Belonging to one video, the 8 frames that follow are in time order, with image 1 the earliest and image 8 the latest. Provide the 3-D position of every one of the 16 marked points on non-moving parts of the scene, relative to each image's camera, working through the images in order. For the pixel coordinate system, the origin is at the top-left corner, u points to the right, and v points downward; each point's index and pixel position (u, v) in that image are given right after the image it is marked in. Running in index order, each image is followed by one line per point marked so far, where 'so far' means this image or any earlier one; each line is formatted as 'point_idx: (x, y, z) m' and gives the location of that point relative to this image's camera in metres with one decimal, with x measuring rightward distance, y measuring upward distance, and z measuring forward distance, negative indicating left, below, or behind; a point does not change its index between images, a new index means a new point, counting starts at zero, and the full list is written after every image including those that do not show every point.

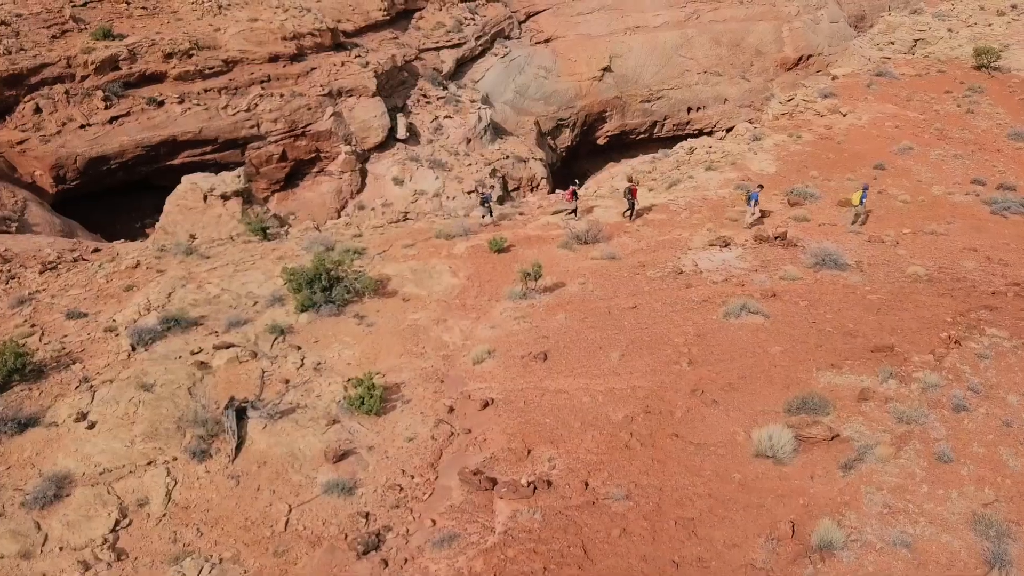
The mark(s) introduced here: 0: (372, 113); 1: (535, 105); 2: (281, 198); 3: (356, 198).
0: (-2.1, +2.6, +14.5) m
1: (+0.5, +3.6, +19.0) m
2: (-3.4, +1.3, +14.0) m
3: (-2.4, +1.4, +14.4) m
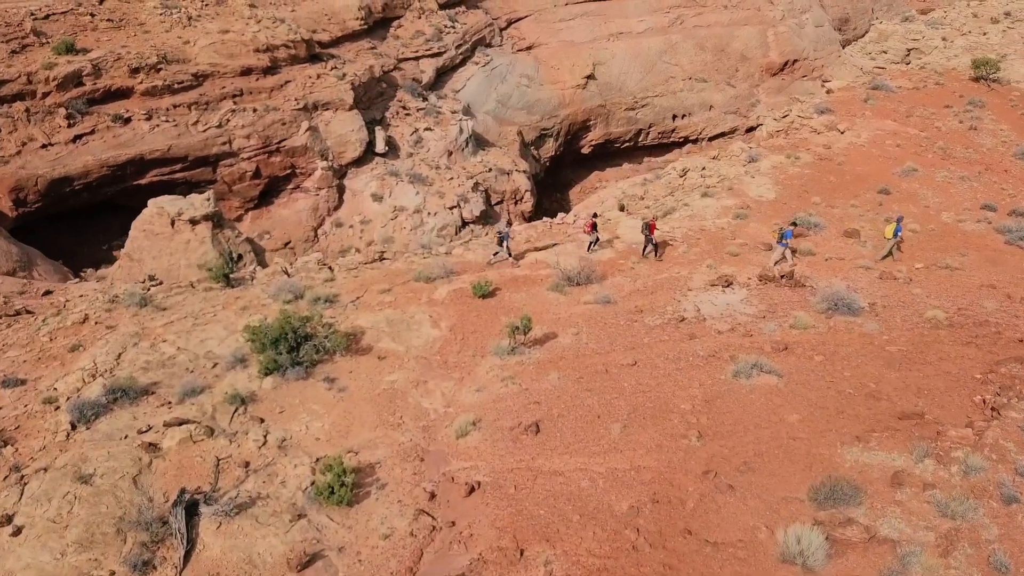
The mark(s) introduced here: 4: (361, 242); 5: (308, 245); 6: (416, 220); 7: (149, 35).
0: (-2.4, +2.3, +14.0) m
1: (+0.1, +3.4, +18.6) m
2: (-3.6, +1.0, +13.5) m
3: (-2.6, +1.1, +13.9) m
4: (-2.1, +0.6, +13.6) m
5: (-2.9, +0.6, +13.5) m
6: (-1.4, +1.0, +13.7) m
7: (-5.0, +3.5, +13.2) m
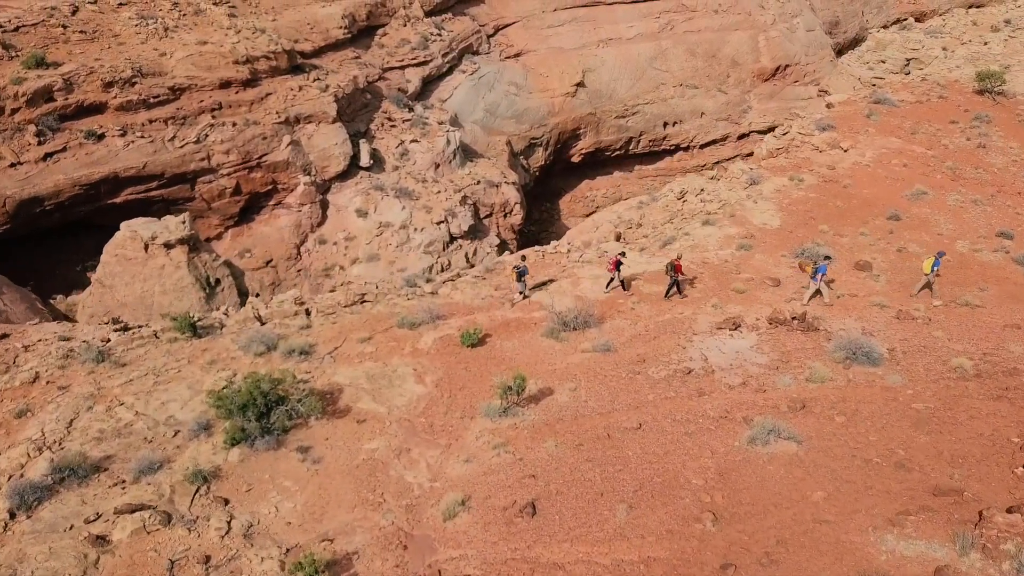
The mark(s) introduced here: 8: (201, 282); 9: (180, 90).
0: (-2.6, +2.1, +13.6) m
1: (-0.1, +3.1, +18.2) m
2: (-3.8, +0.7, +13.1) m
3: (-2.7, +0.8, +13.5) m
4: (-2.3, +0.4, +13.2) m
5: (-3.0, +0.3, +13.1) m
6: (-1.5, +0.7, +13.2) m
7: (-5.2, +3.2, +12.8) m
8: (-3.3, 0.0, +10.1) m
9: (-4.3, +2.6, +12.5) m
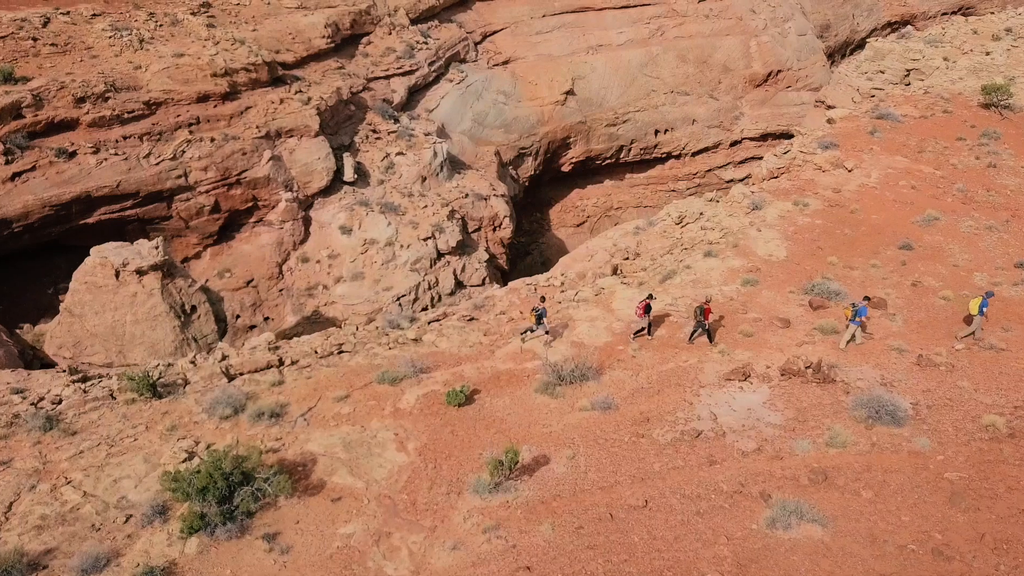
0: (-2.7, +1.8, +13.1) m
1: (-0.3, +2.9, +17.8) m
2: (-3.9, +0.5, +12.6) m
3: (-2.9, +0.5, +13.0) m
4: (-2.4, +0.1, +12.8) m
5: (-3.2, +0.1, +12.7) m
6: (-1.7, +0.5, +12.8) m
7: (-5.3, +2.9, +12.3) m
8: (-3.4, -0.2, +9.7) m
9: (-4.5, +2.3, +12.1) m
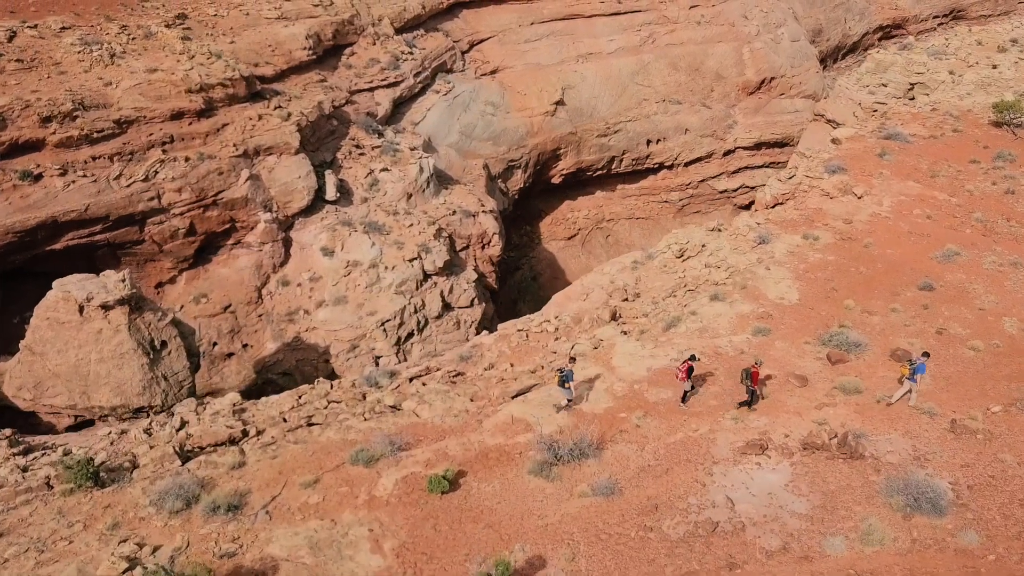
0: (-2.9, +1.5, +12.6) m
1: (-0.5, +2.6, +17.3) m
2: (-4.0, +0.1, +12.1) m
3: (-3.0, +0.2, +12.5) m
4: (-2.6, -0.2, +12.2) m
5: (-3.3, -0.2, +12.1) m
6: (-1.8, +0.2, +12.3) m
7: (-5.5, +2.6, +11.7) m
8: (-3.5, -0.5, +9.1) m
9: (-4.6, +2.0, +11.5) m
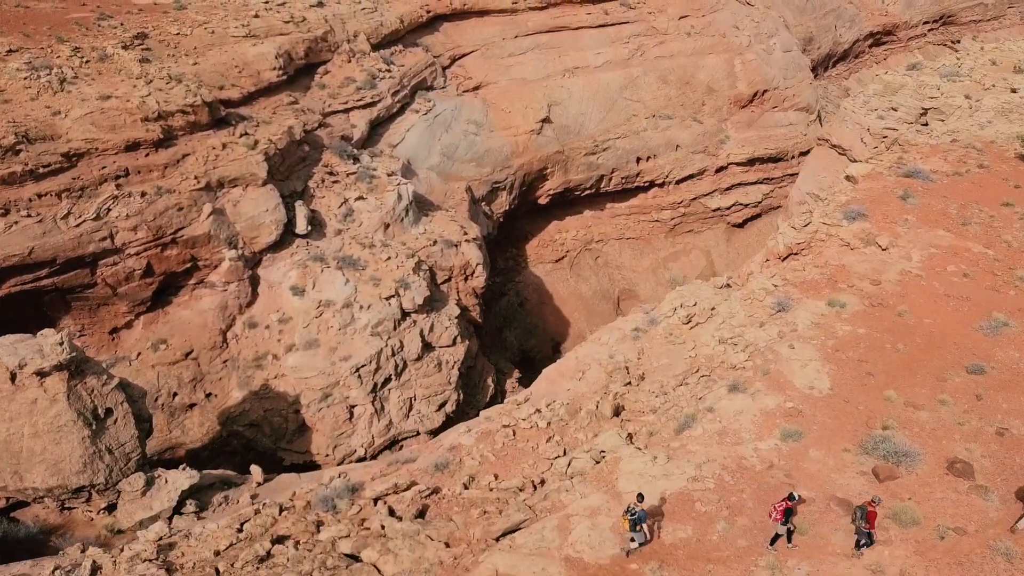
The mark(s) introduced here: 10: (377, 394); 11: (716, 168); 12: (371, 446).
0: (-3.1, +1.0, +11.7) m
1: (-0.8, +2.1, +16.4) m
2: (-4.2, -0.4, +11.1) m
3: (-3.2, -0.3, +11.6) m
4: (-2.7, -0.7, +11.3) m
5: (-3.5, -0.8, +11.2) m
6: (-2.0, -0.3, +11.4) m
7: (-5.6, +2.1, +10.8) m
8: (-3.6, -1.0, +8.2) m
9: (-4.8, +1.5, +10.6) m
10: (-1.6, -1.3, +11.3) m
11: (+4.1, +2.4, +19.0) m
12: (-1.7, -1.9, +11.3) m
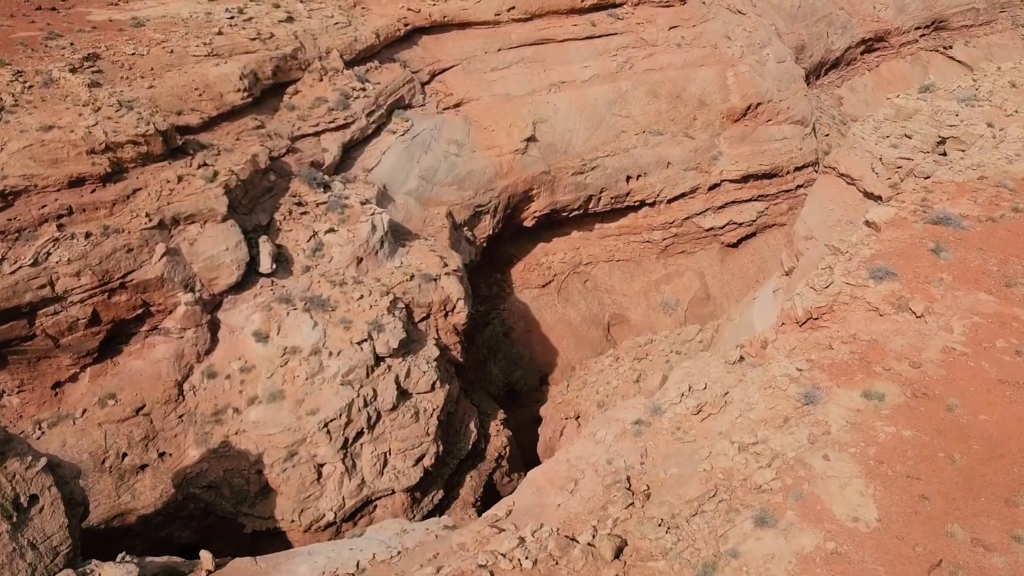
0: (-3.3, +0.5, +10.7) m
1: (-1.1, +1.6, +15.4) m
2: (-4.4, -0.9, +10.1) m
3: (-3.4, -0.8, +10.6) m
4: (-2.9, -1.2, +10.3) m
5: (-3.7, -1.3, +10.2) m
6: (-2.2, -0.8, +10.4) m
7: (-5.8, +1.5, +9.8) m
8: (-3.7, -1.6, +7.2) m
9: (-5.0, +0.9, +9.6) m
10: (-1.8, -1.8, +10.4) m
11: (+3.7, +1.9, +18.1) m
12: (-1.8, -2.4, +10.3) m
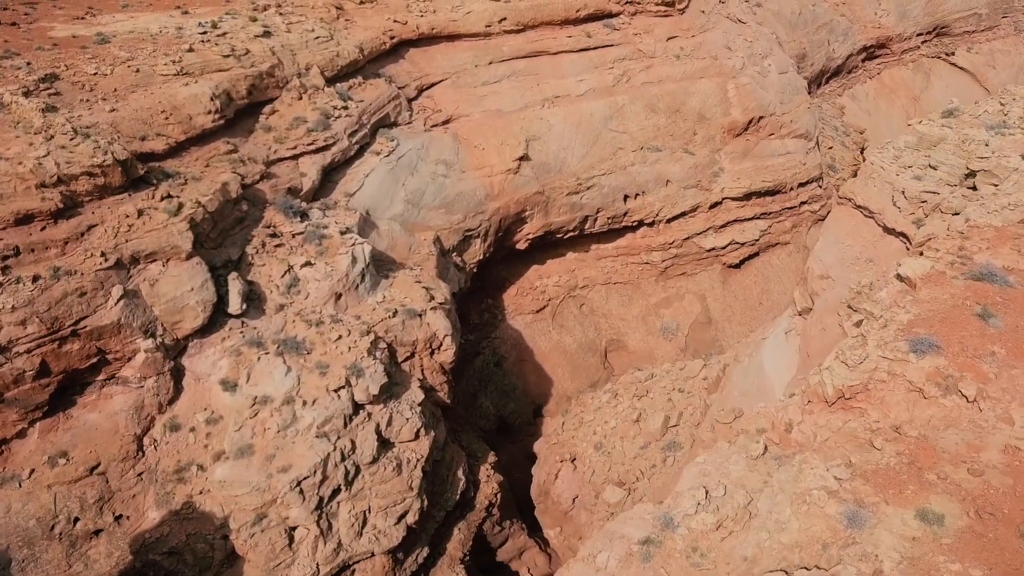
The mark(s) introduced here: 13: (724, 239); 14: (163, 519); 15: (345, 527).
0: (-3.4, 0.0, +9.8) m
1: (-1.2, +1.1, +14.6) m
2: (-4.5, -1.3, +9.3) m
3: (-3.5, -1.3, +9.7) m
4: (-3.0, -1.7, +9.5) m
5: (-3.8, -1.7, +9.3) m
6: (-2.3, -1.3, +9.6) m
7: (-5.9, +1.1, +8.9) m
8: (-3.8, -2.0, +6.3) m
9: (-5.1, +0.5, +8.7) m
10: (-1.9, -2.2, +9.5) m
11: (+3.6, +1.4, +17.3) m
12: (-1.9, -2.8, +9.4) m
13: (+3.9, +0.9, +17.7) m
14: (-3.3, -2.2, +9.2) m
15: (-1.7, -2.4, +9.7) m
